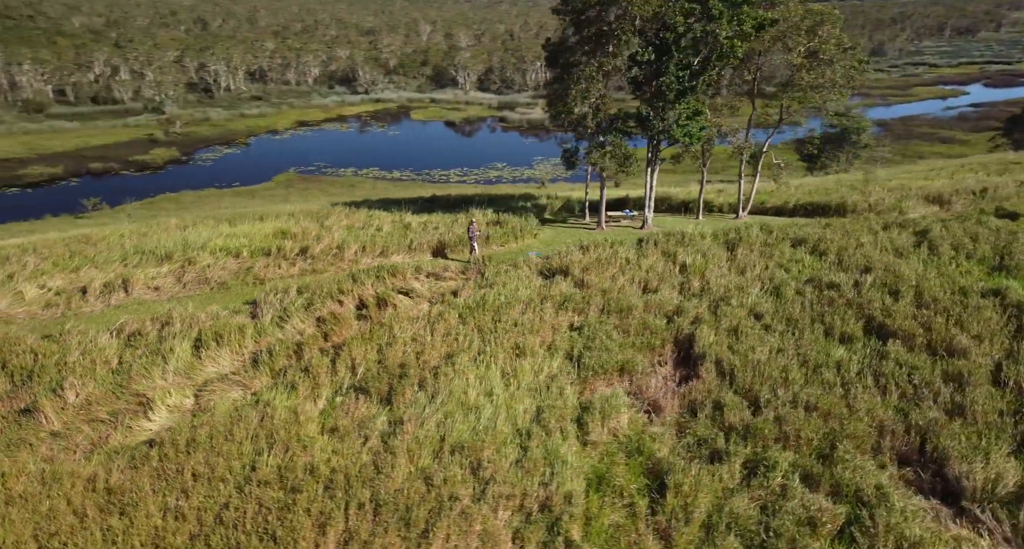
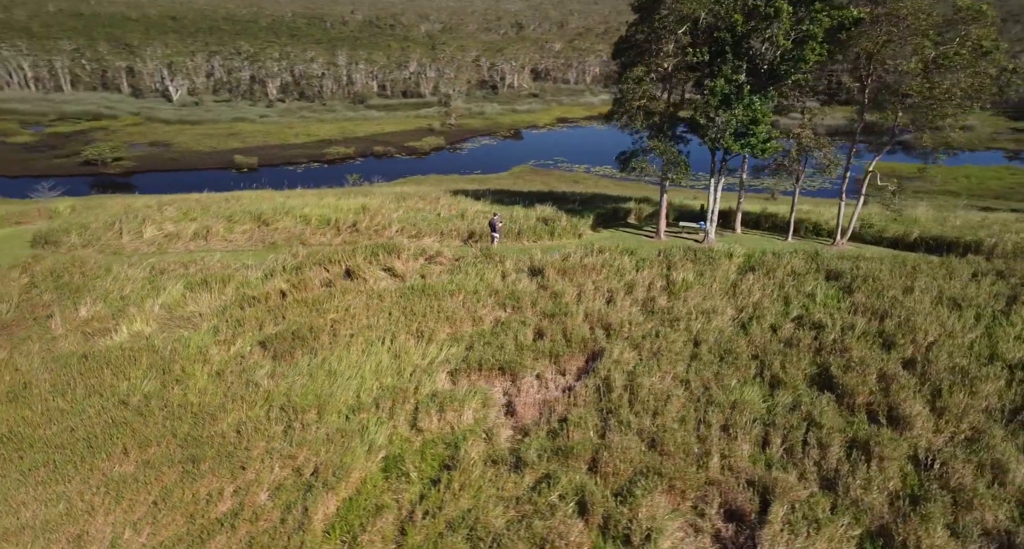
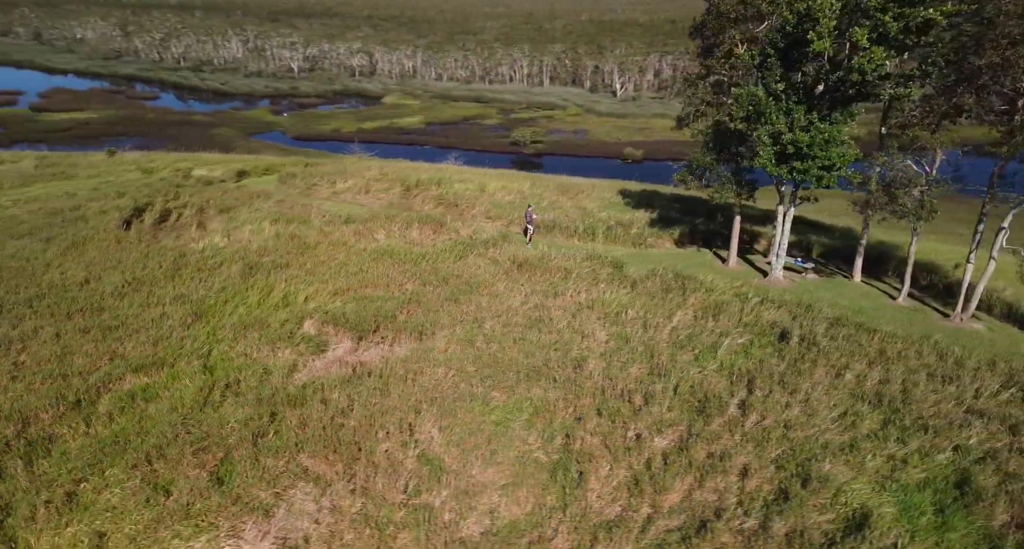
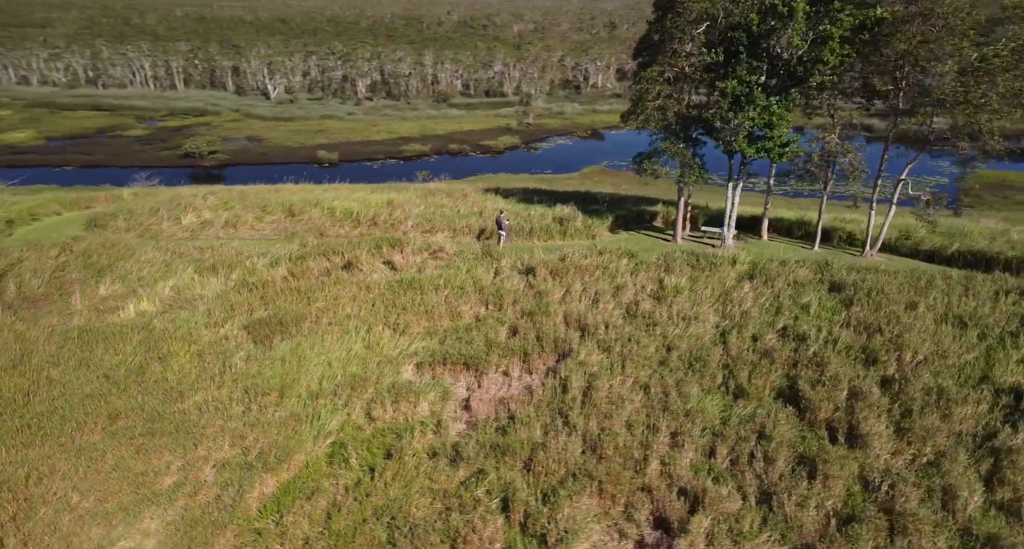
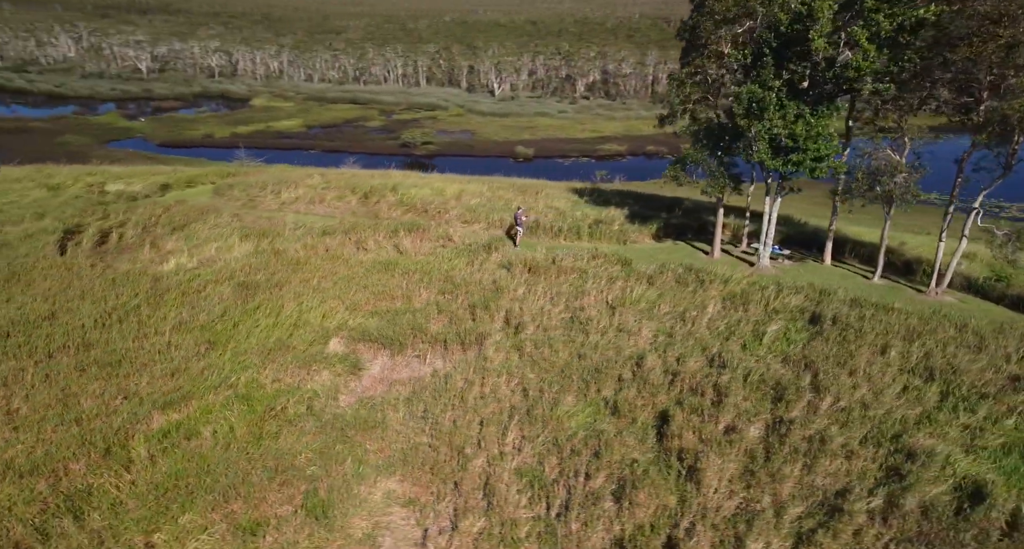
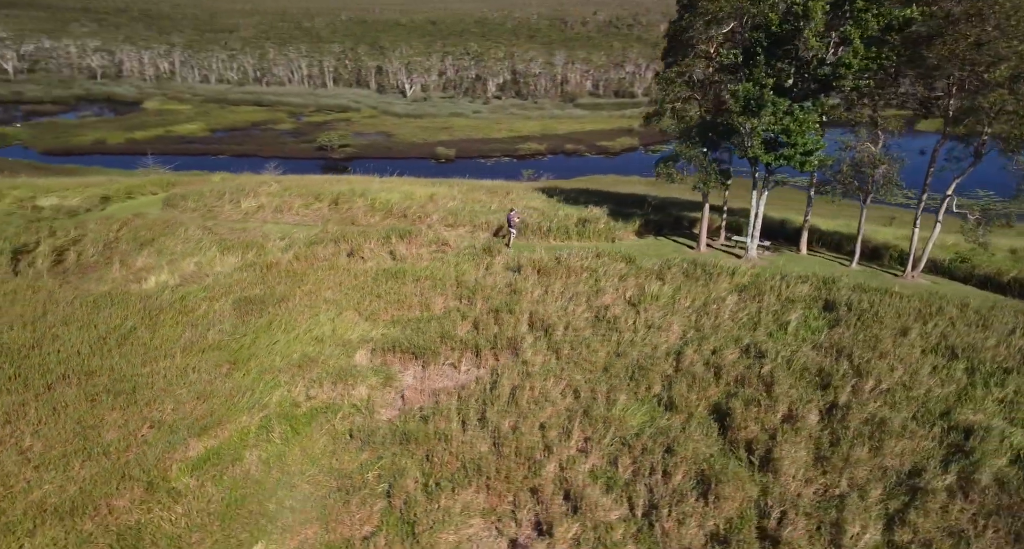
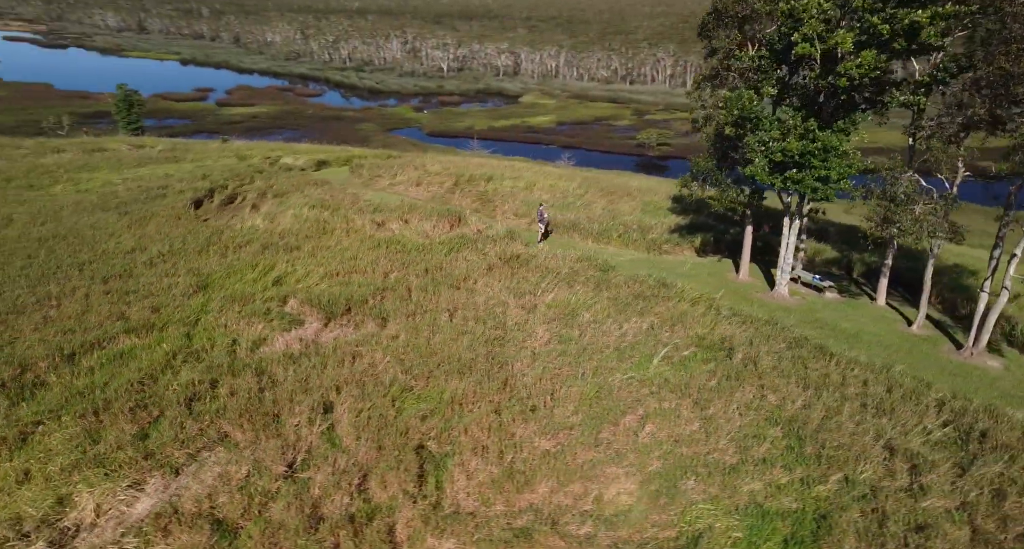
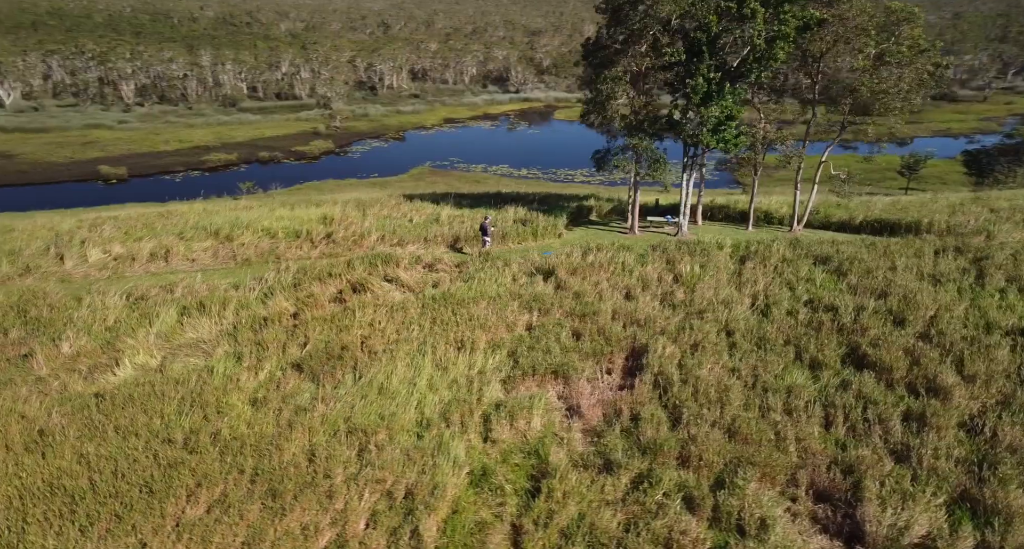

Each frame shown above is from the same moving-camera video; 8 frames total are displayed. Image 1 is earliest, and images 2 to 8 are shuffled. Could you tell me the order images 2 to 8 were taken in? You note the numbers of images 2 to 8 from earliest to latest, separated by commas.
8, 2, 4, 6, 5, 3, 7
